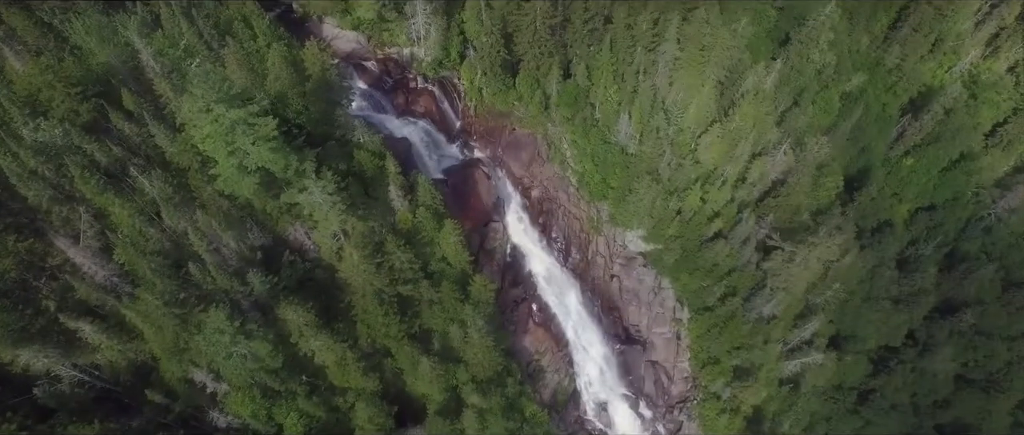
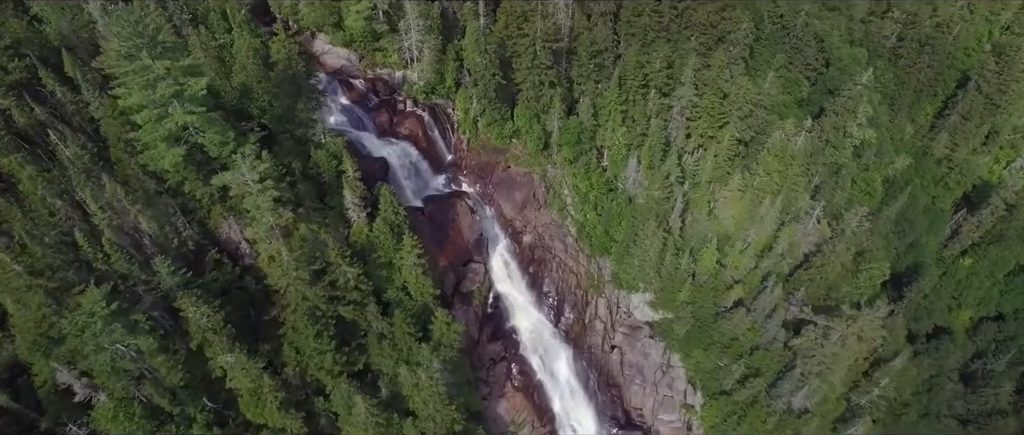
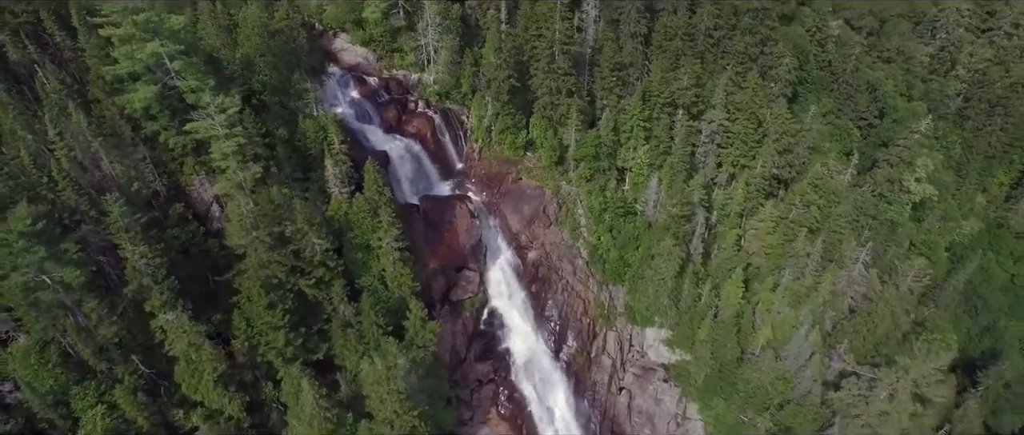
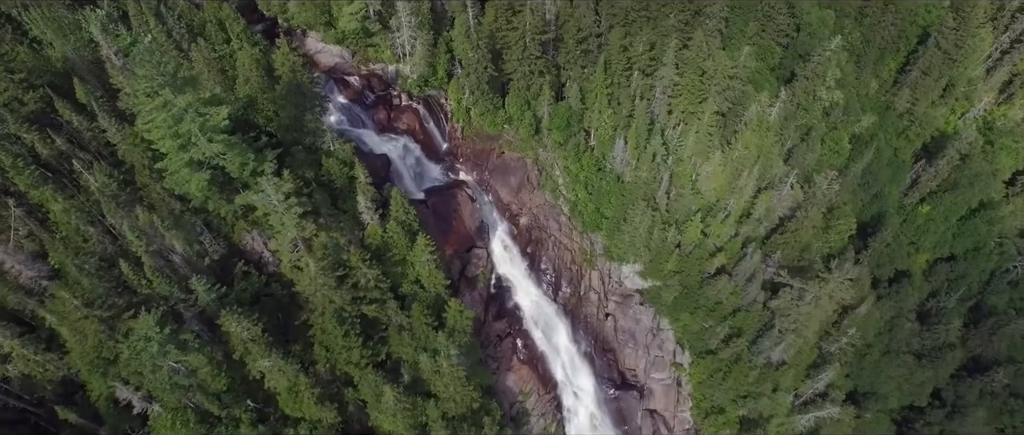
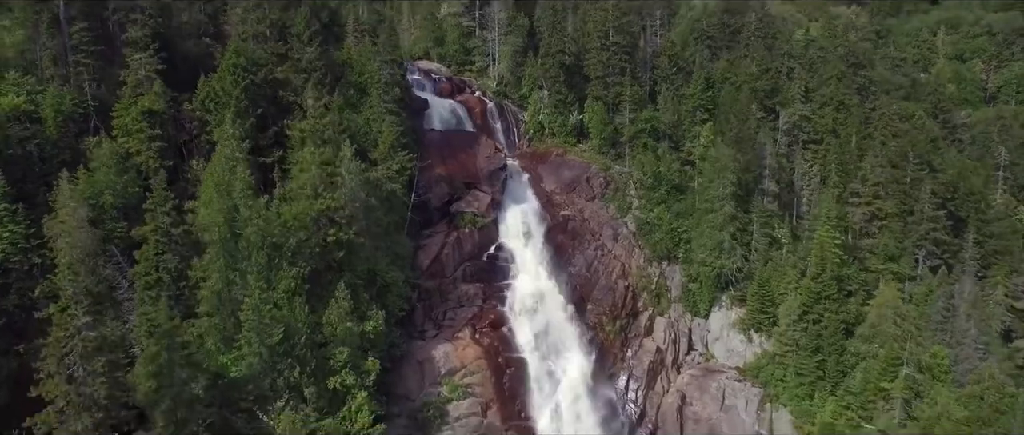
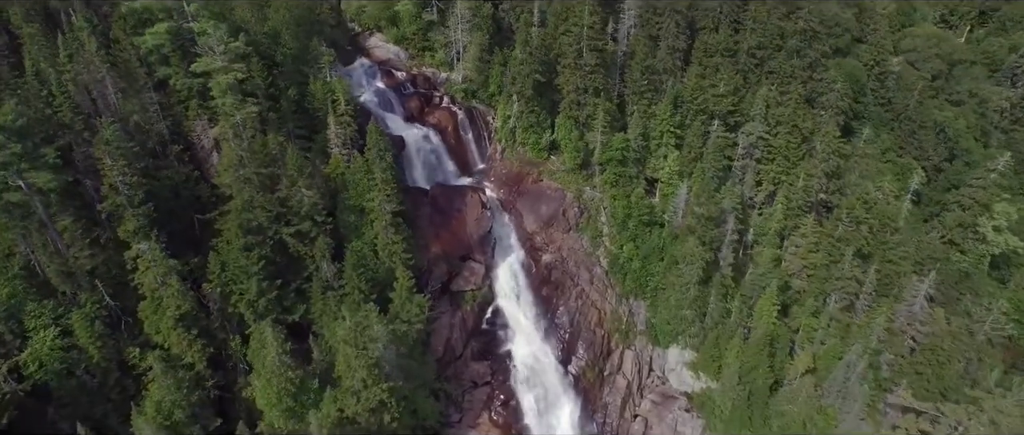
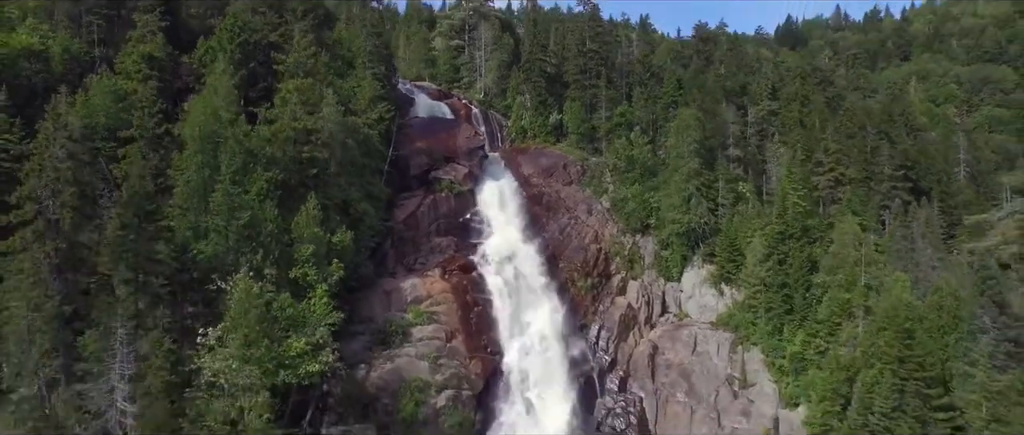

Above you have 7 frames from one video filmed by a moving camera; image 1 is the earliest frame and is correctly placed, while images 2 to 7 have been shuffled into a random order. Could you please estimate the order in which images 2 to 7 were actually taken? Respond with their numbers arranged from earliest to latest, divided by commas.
4, 2, 3, 6, 5, 7
